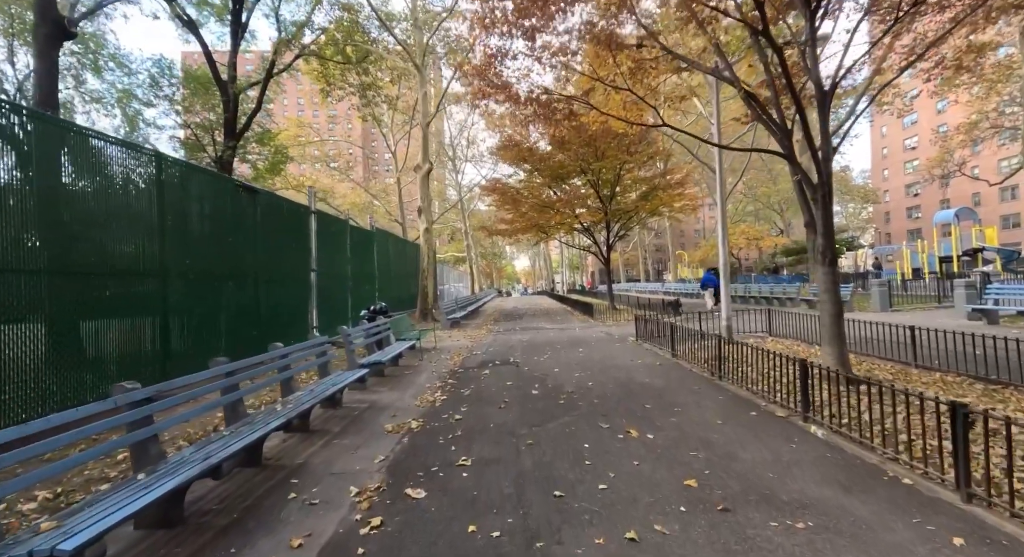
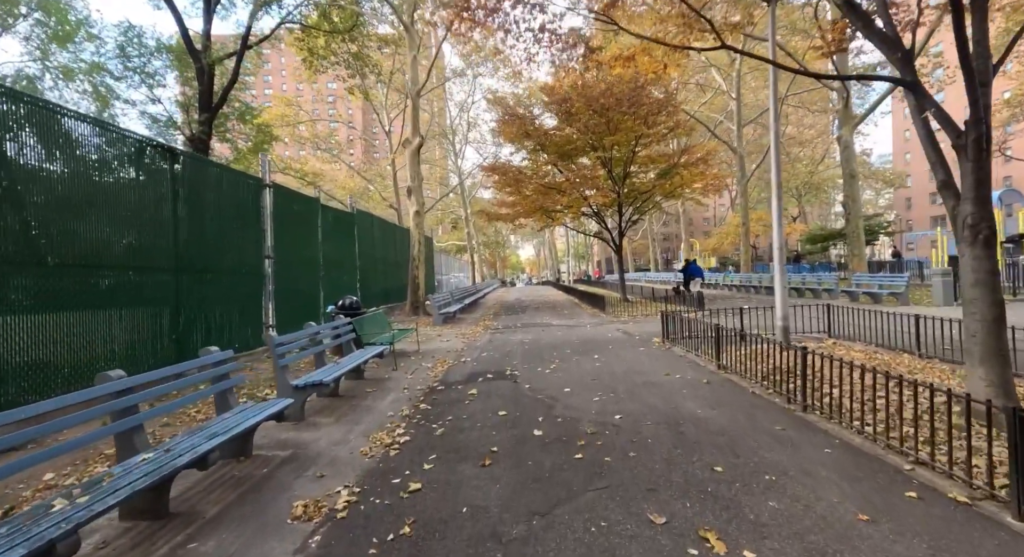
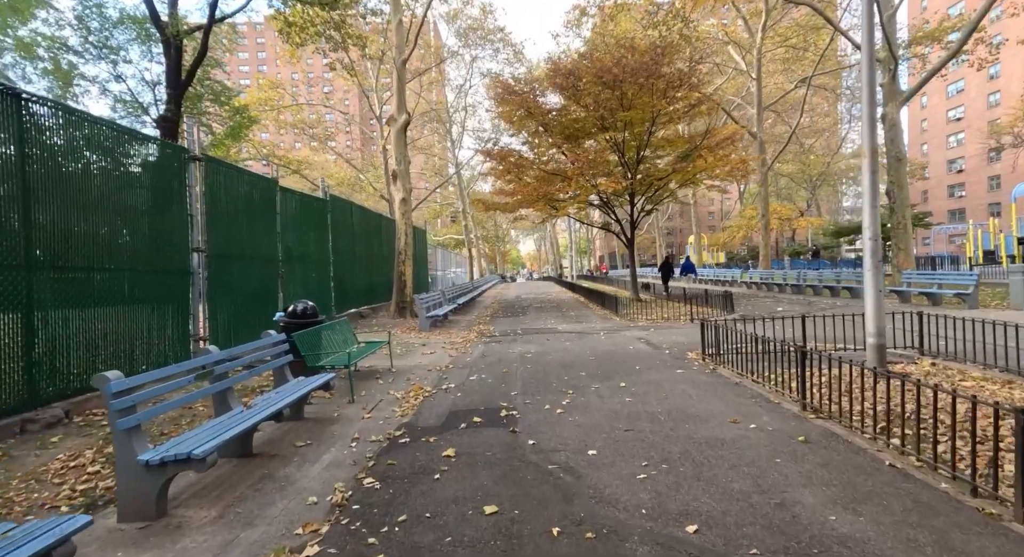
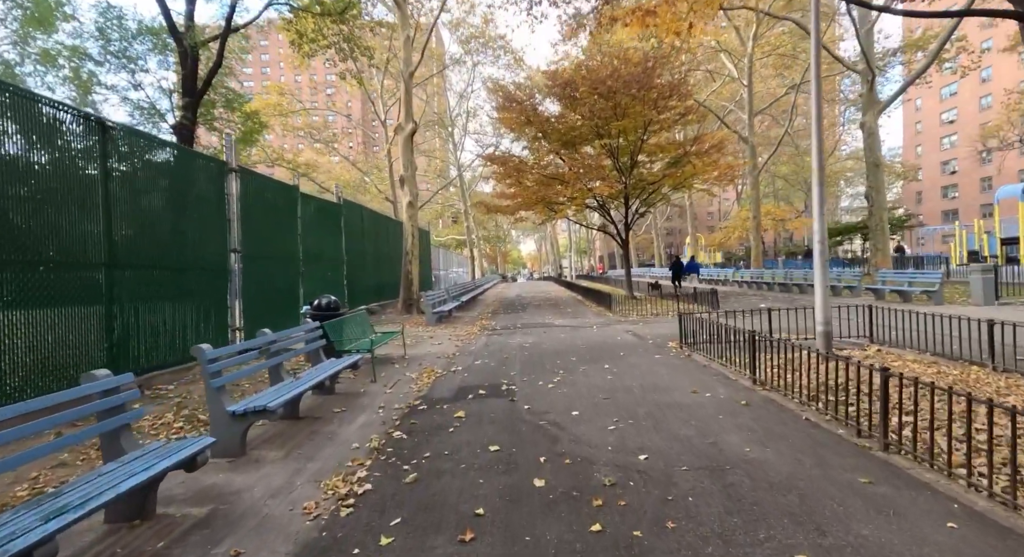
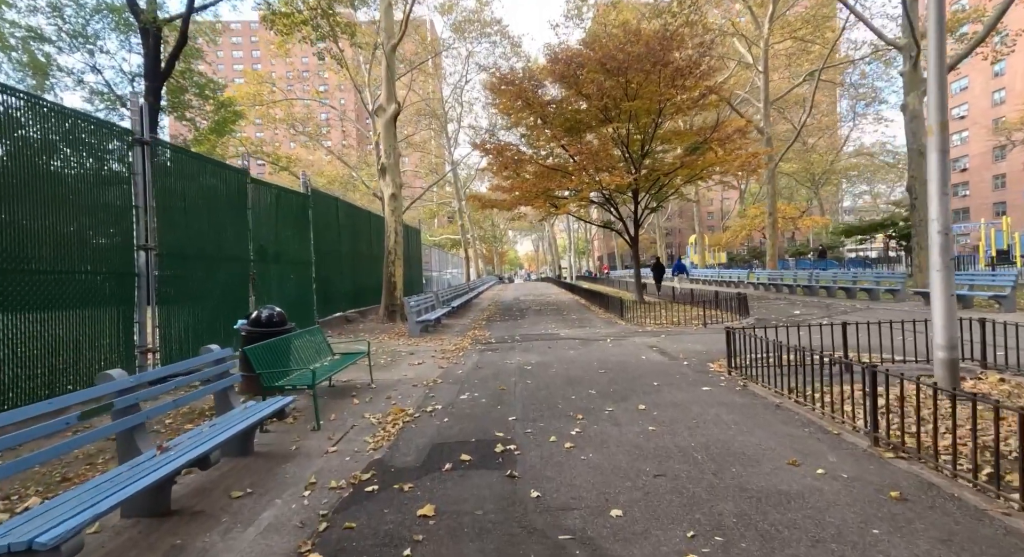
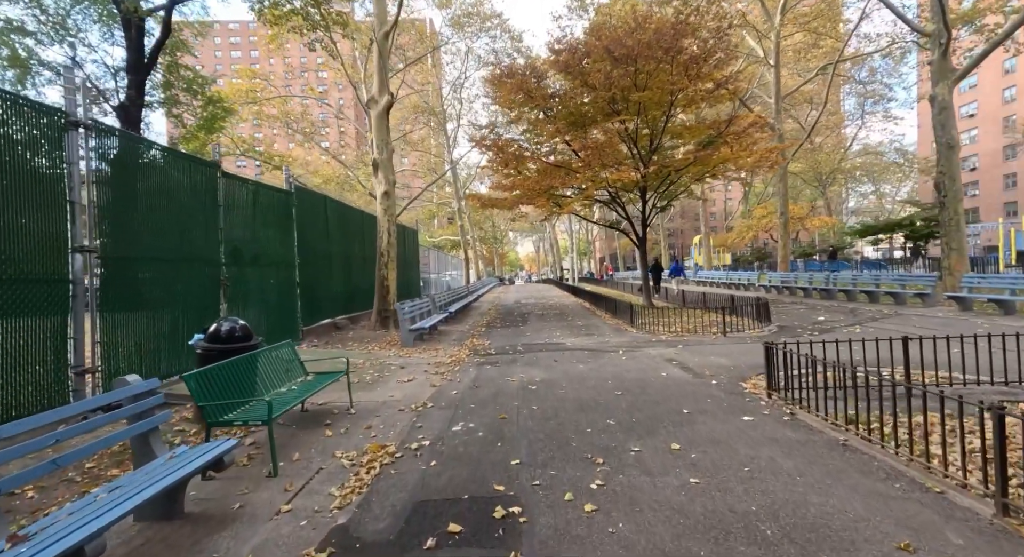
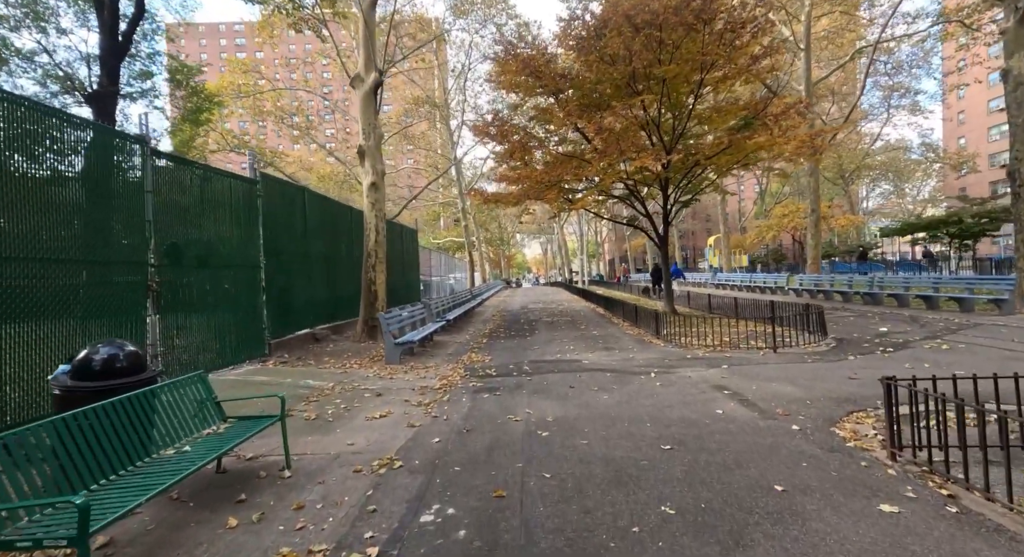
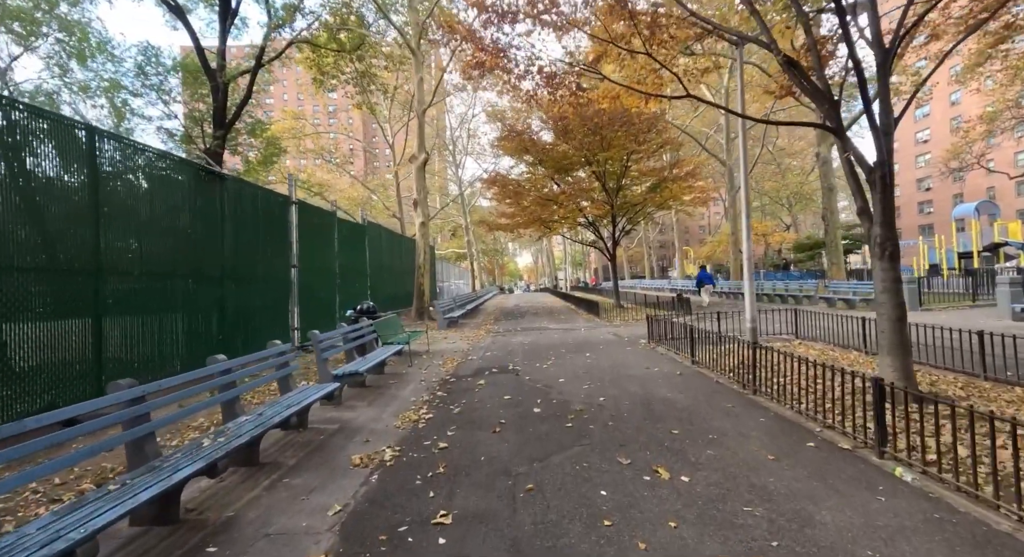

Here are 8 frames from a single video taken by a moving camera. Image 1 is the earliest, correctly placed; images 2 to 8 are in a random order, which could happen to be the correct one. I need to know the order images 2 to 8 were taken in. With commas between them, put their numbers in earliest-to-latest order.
8, 2, 4, 3, 5, 6, 7
